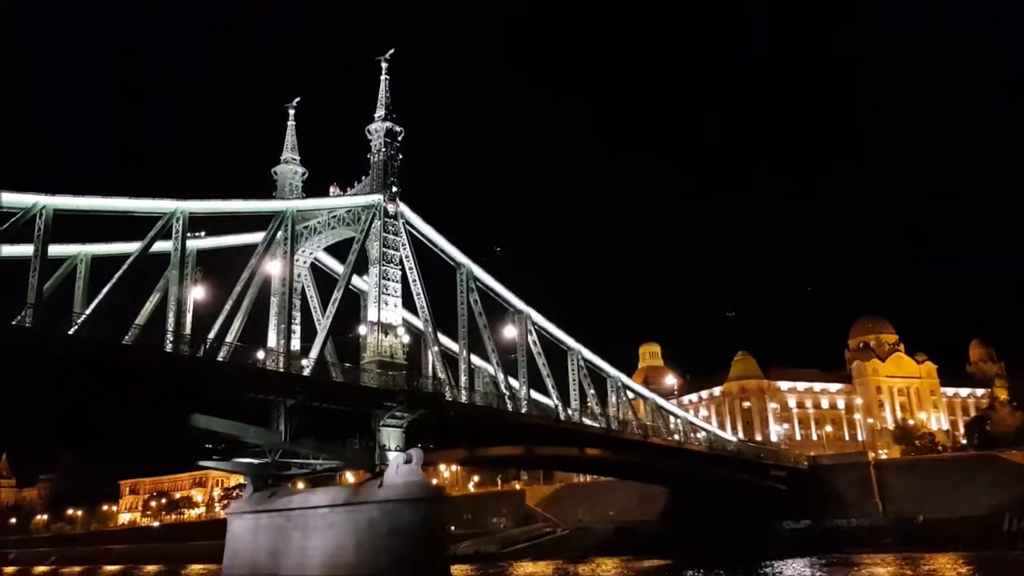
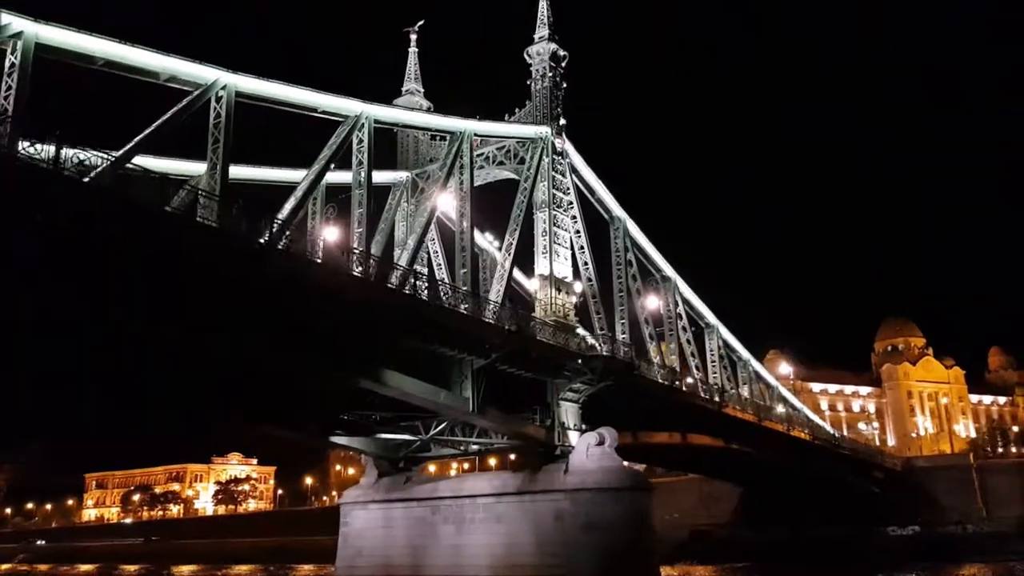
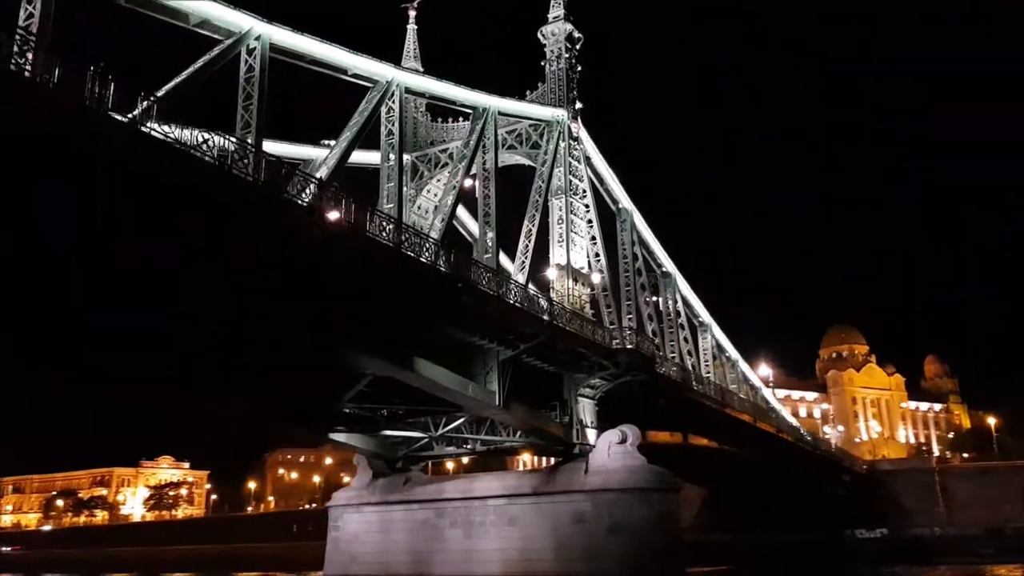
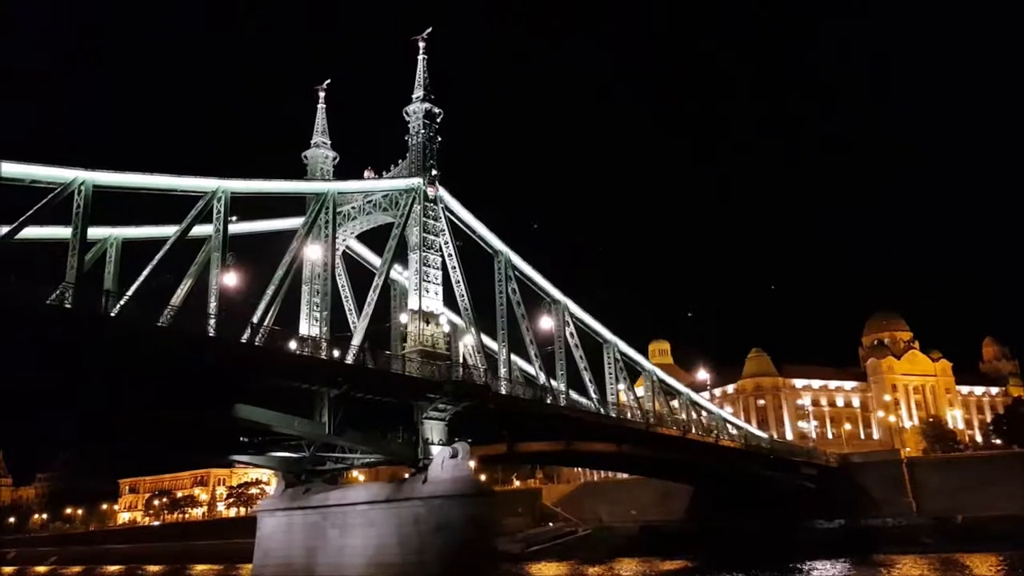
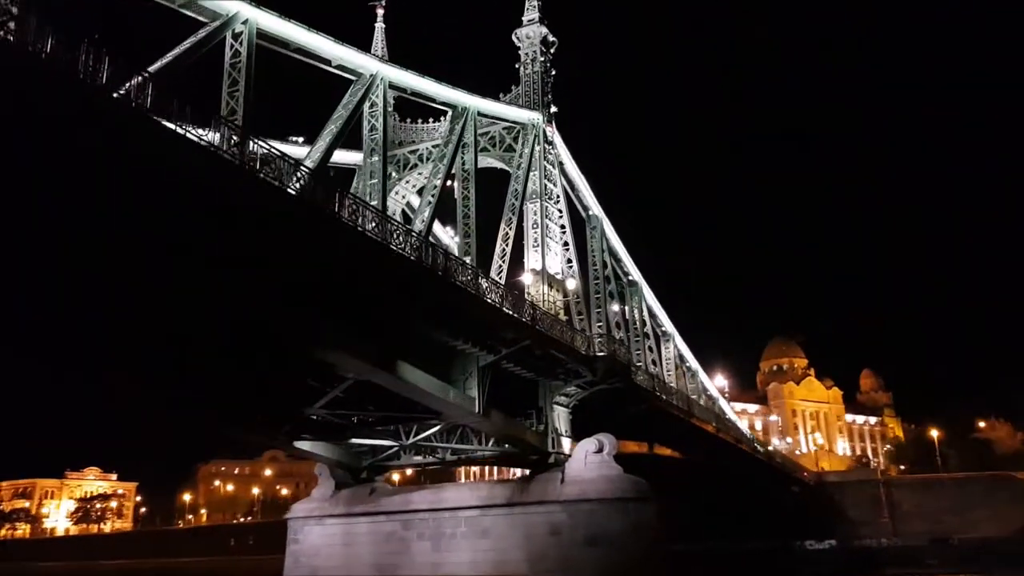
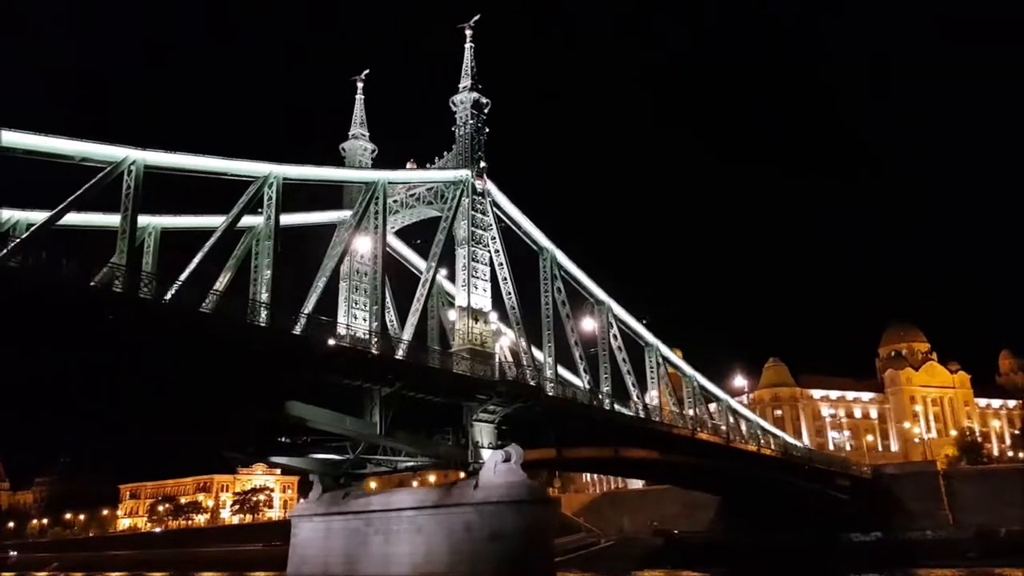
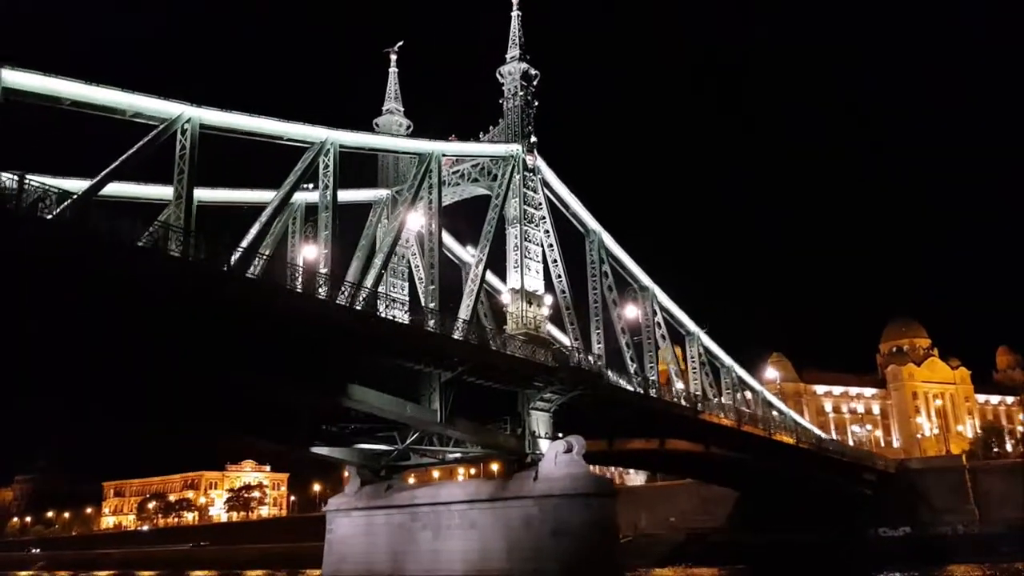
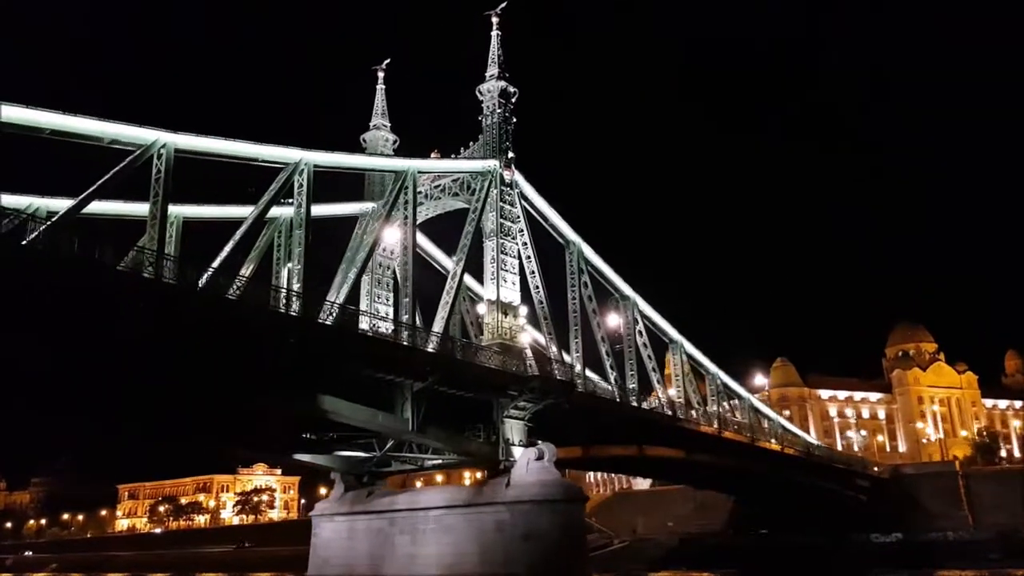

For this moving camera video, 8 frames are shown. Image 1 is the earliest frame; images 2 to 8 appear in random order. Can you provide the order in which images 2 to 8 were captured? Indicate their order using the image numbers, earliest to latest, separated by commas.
4, 6, 8, 7, 2, 3, 5
